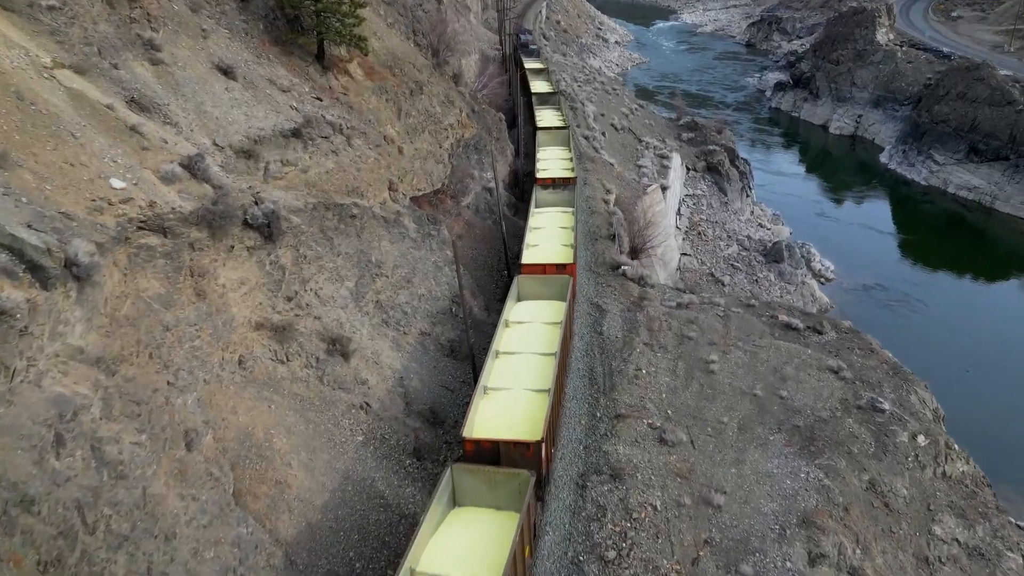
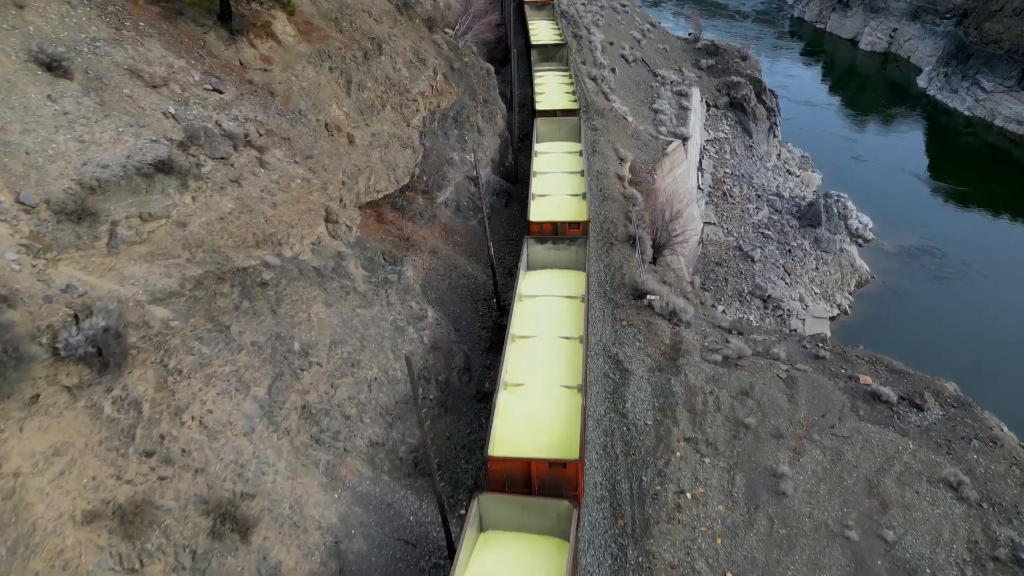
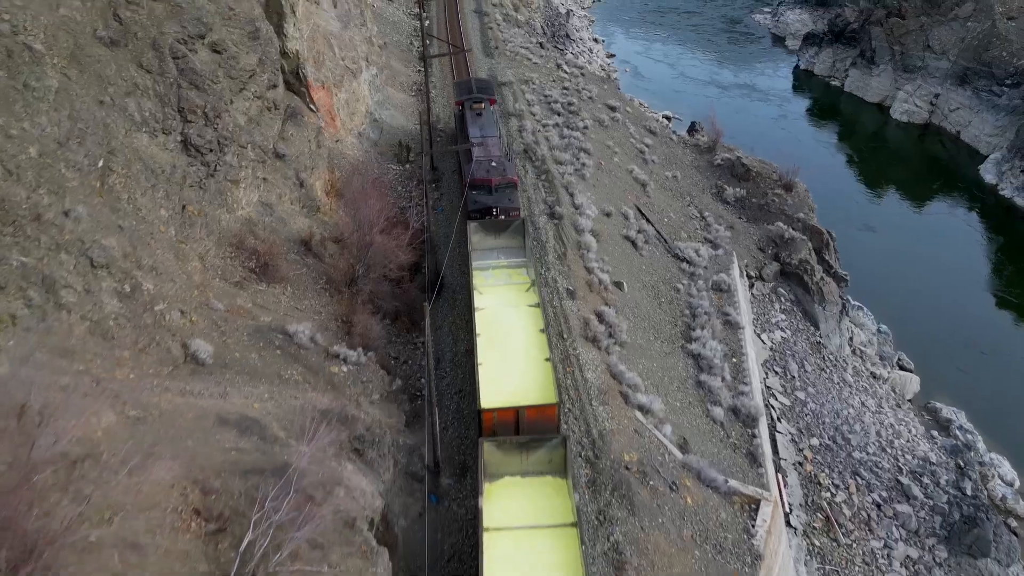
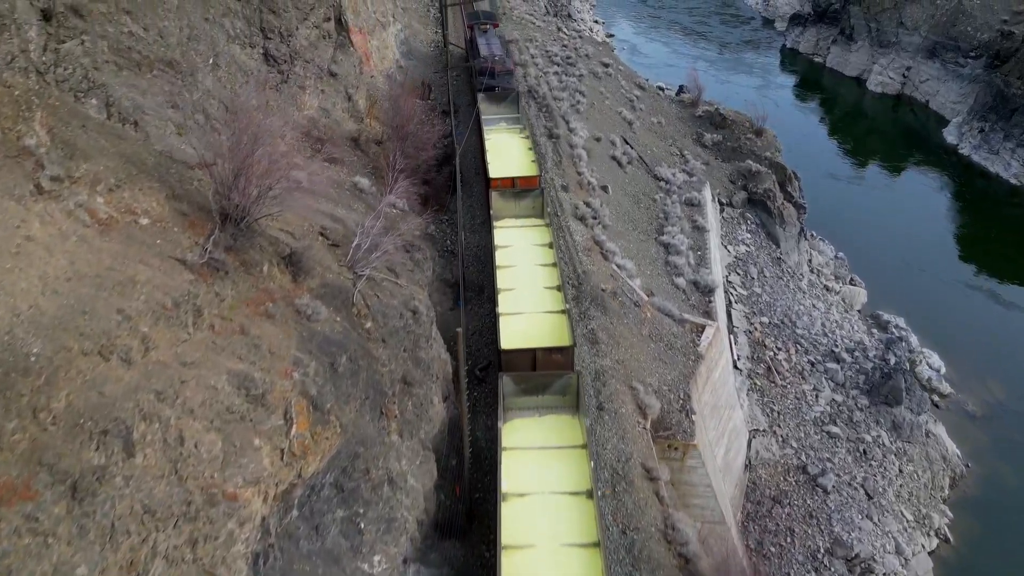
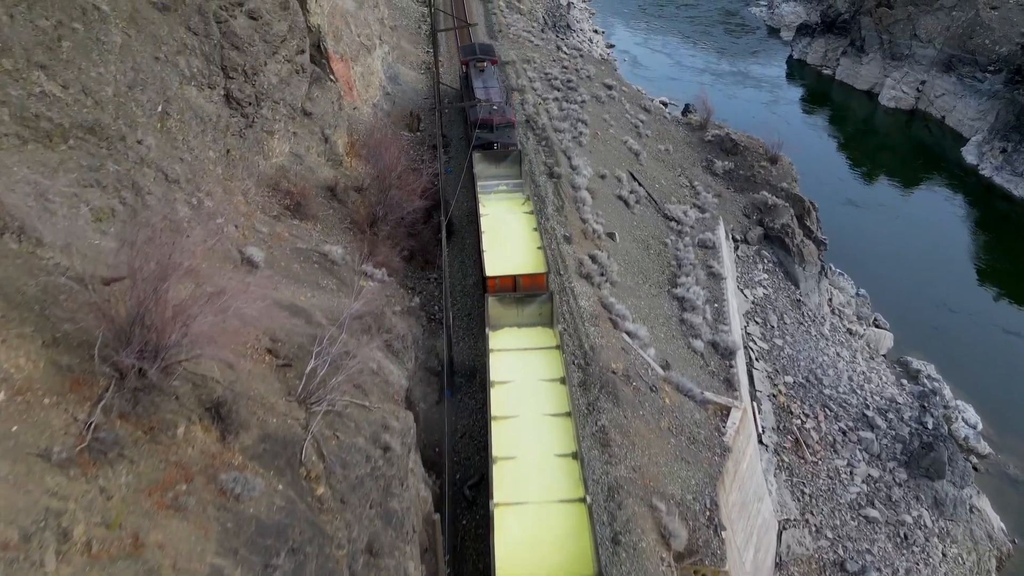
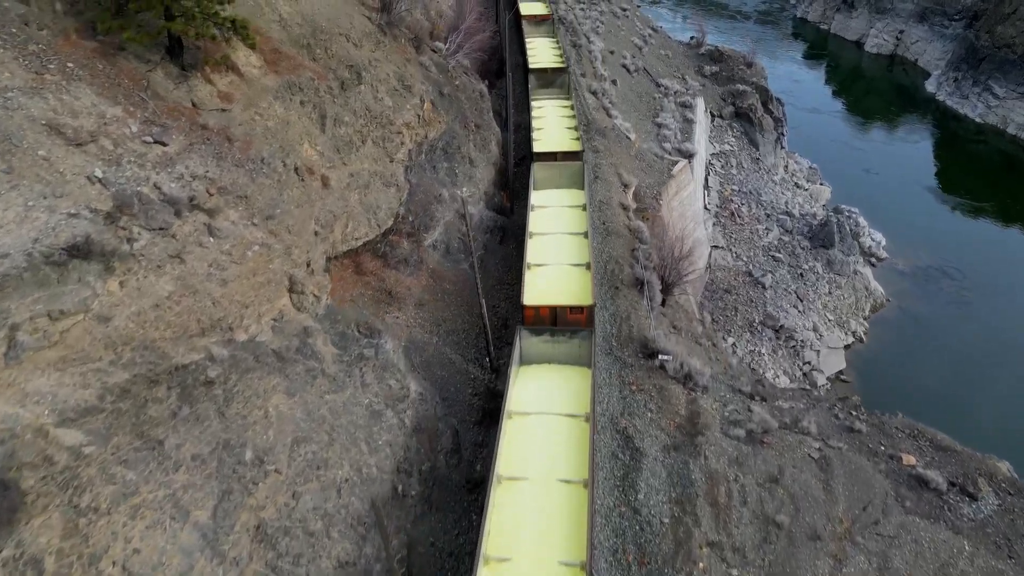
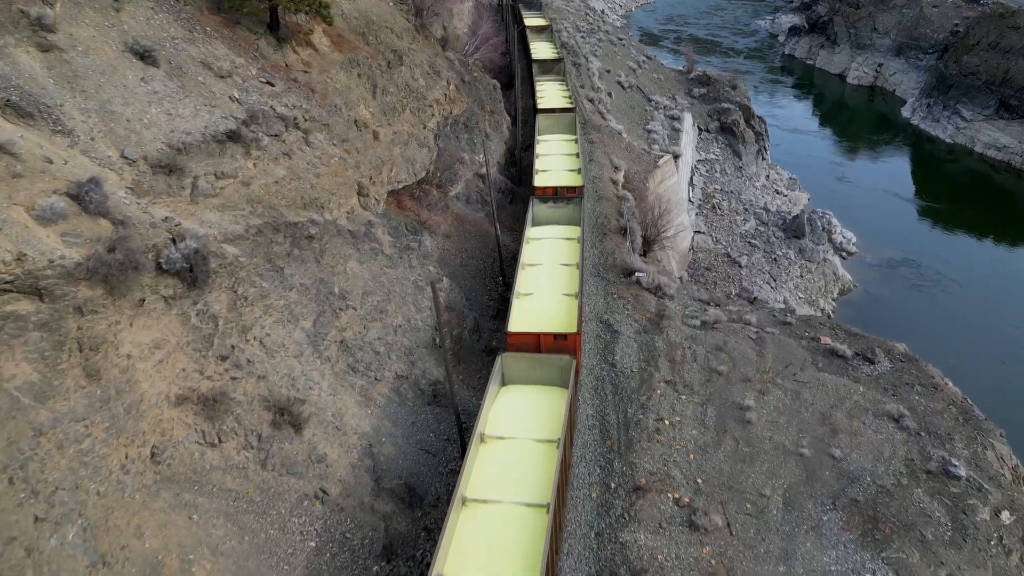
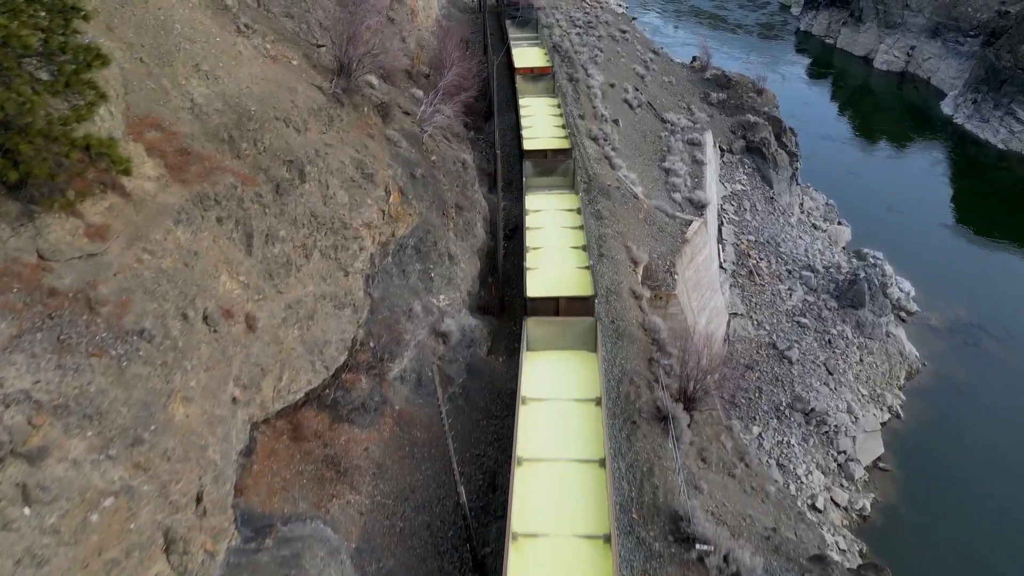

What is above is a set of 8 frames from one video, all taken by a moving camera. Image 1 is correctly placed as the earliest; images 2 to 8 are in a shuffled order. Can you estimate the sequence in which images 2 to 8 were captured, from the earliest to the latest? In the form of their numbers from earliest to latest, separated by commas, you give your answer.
7, 2, 6, 8, 4, 5, 3
